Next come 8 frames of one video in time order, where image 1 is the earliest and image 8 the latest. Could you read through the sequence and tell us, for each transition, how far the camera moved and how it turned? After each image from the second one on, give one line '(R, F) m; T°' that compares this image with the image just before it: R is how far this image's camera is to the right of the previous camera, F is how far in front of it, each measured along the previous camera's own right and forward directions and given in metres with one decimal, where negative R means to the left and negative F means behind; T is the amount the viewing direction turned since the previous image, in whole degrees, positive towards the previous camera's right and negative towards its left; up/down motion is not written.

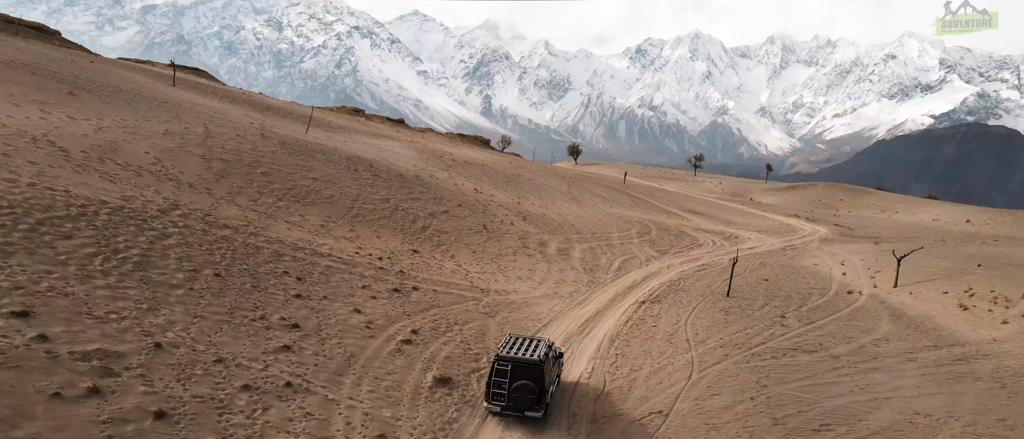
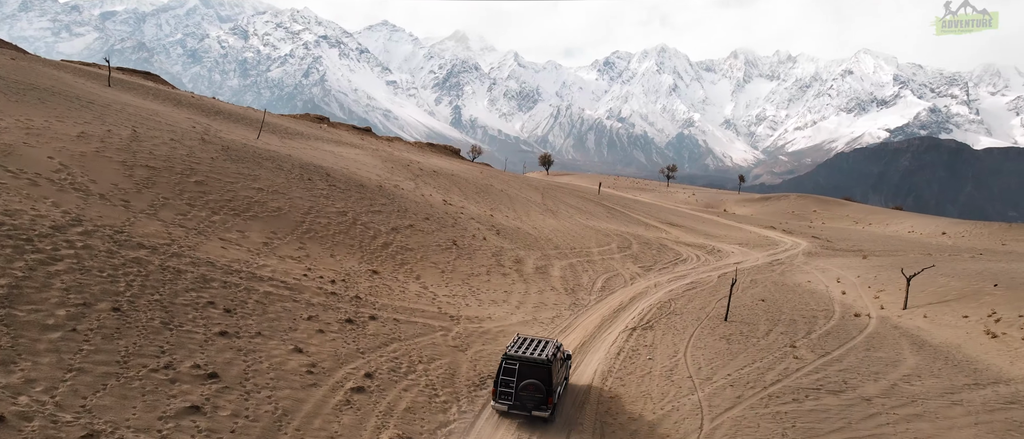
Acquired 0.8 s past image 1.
(-0.2, +3.7) m; +3°
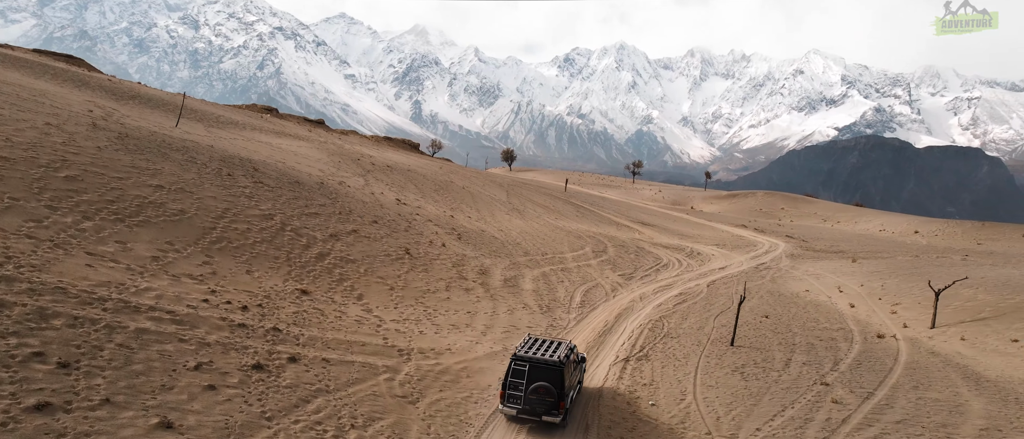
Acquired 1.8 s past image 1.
(-0.1, +5.3) m; +4°
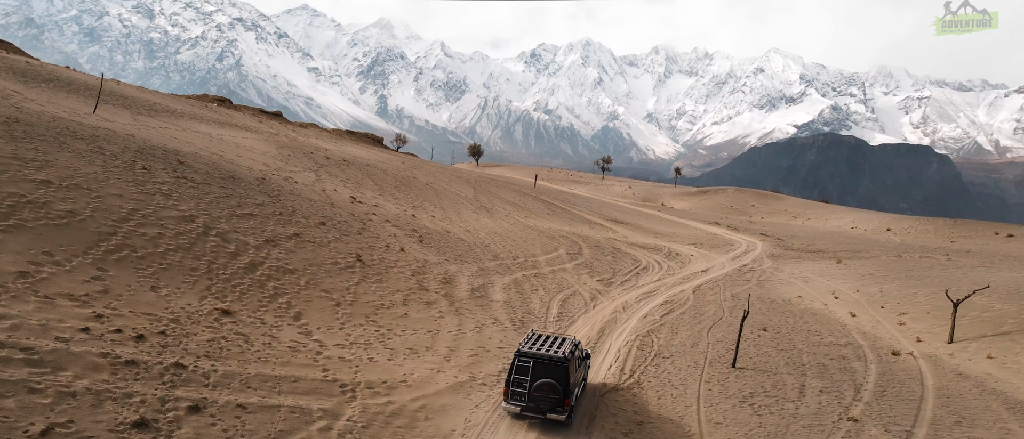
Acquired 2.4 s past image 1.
(-0.1, +3.6) m; +3°
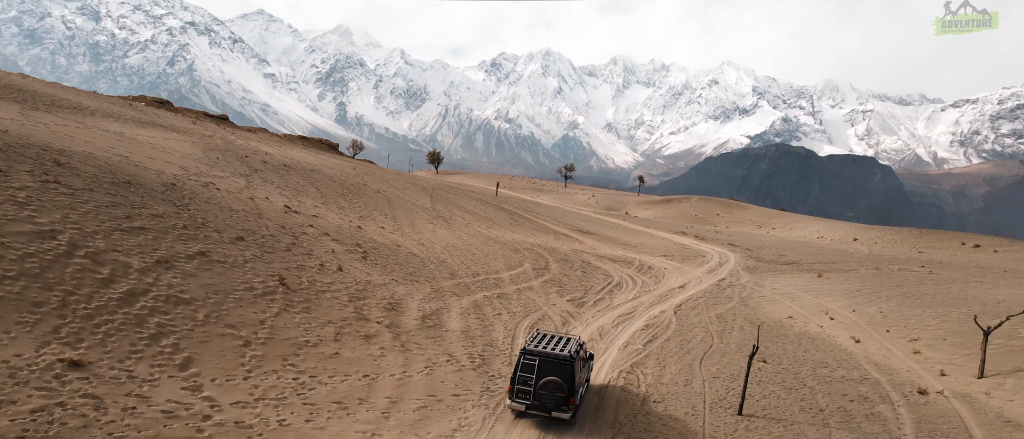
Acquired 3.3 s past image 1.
(+0.1, +4.1) m; +4°
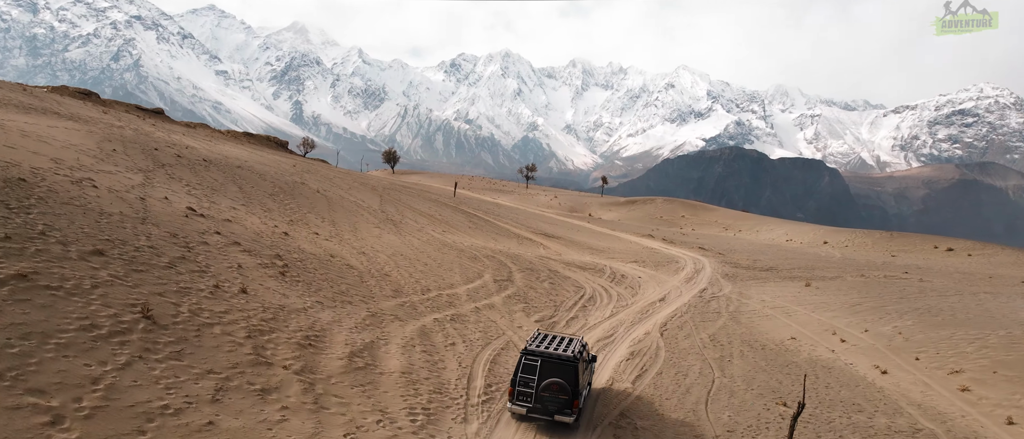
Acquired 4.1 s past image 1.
(+0.1, +5.1) m; +4°
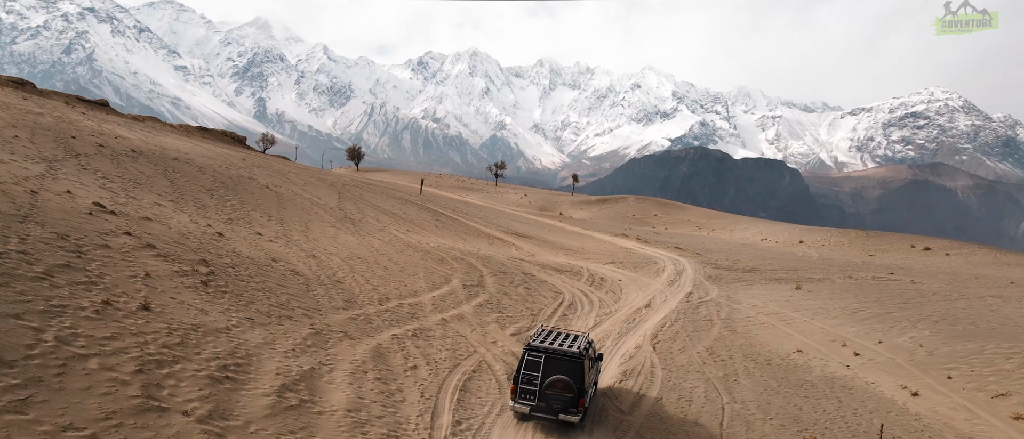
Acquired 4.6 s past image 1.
(-0.1, +3.5) m; +3°
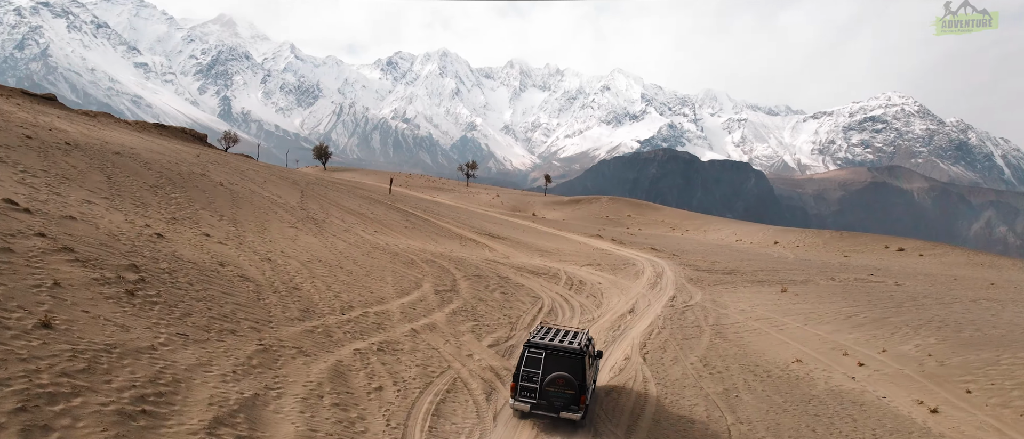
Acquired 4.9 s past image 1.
(-0.2, +2.2) m; +3°
